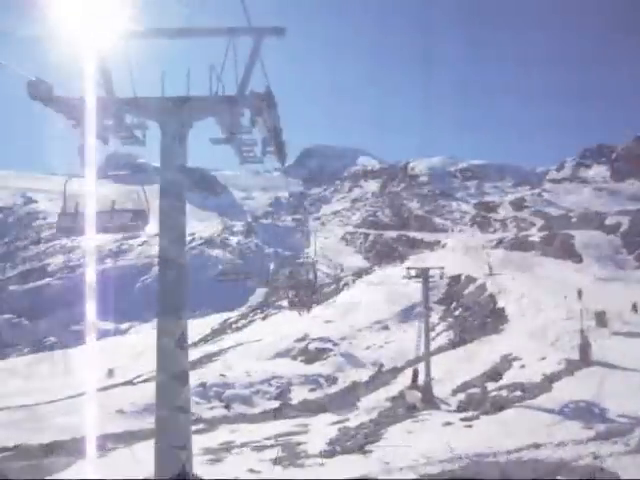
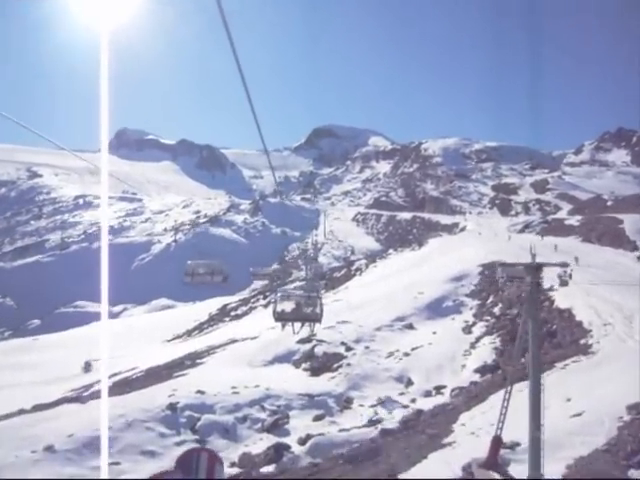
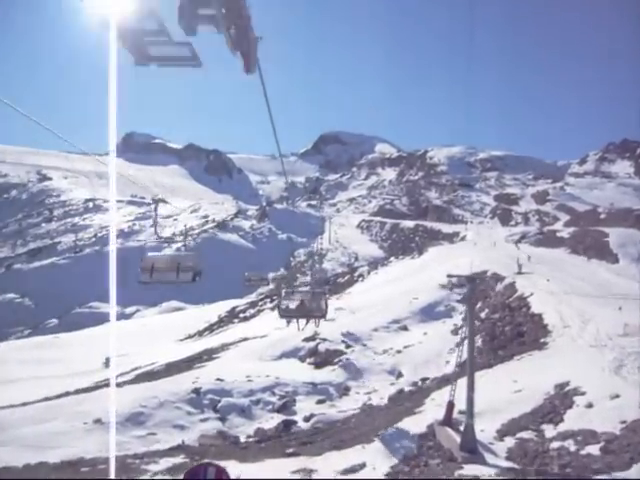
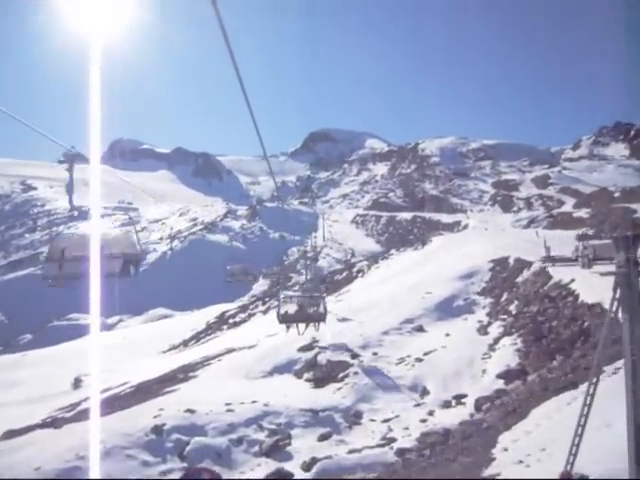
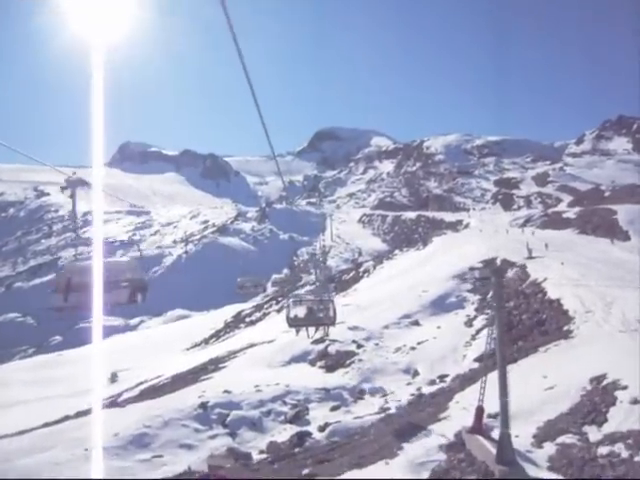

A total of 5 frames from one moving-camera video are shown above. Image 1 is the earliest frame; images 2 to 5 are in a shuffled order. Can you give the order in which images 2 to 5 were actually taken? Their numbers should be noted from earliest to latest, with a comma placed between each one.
3, 5, 2, 4
